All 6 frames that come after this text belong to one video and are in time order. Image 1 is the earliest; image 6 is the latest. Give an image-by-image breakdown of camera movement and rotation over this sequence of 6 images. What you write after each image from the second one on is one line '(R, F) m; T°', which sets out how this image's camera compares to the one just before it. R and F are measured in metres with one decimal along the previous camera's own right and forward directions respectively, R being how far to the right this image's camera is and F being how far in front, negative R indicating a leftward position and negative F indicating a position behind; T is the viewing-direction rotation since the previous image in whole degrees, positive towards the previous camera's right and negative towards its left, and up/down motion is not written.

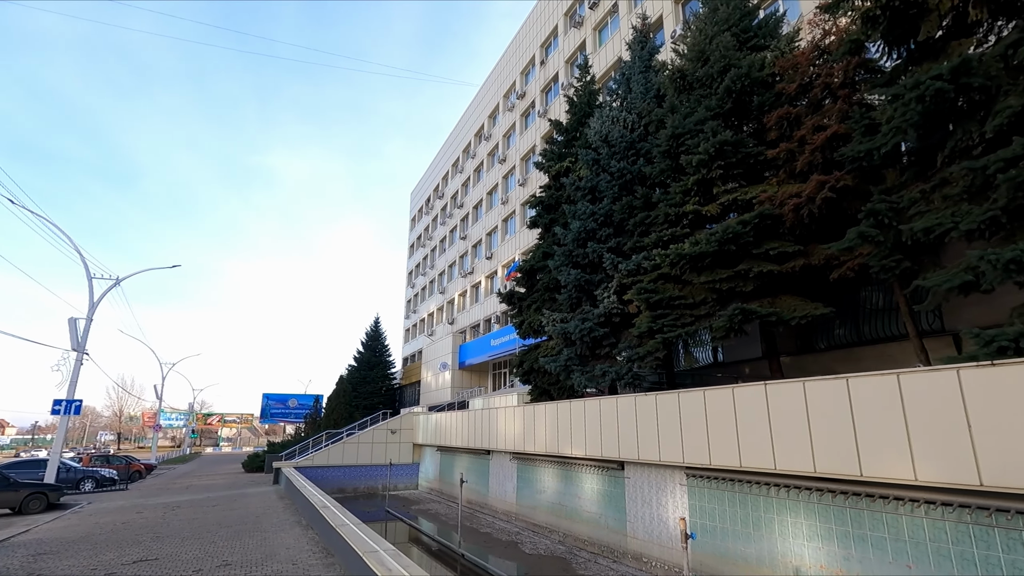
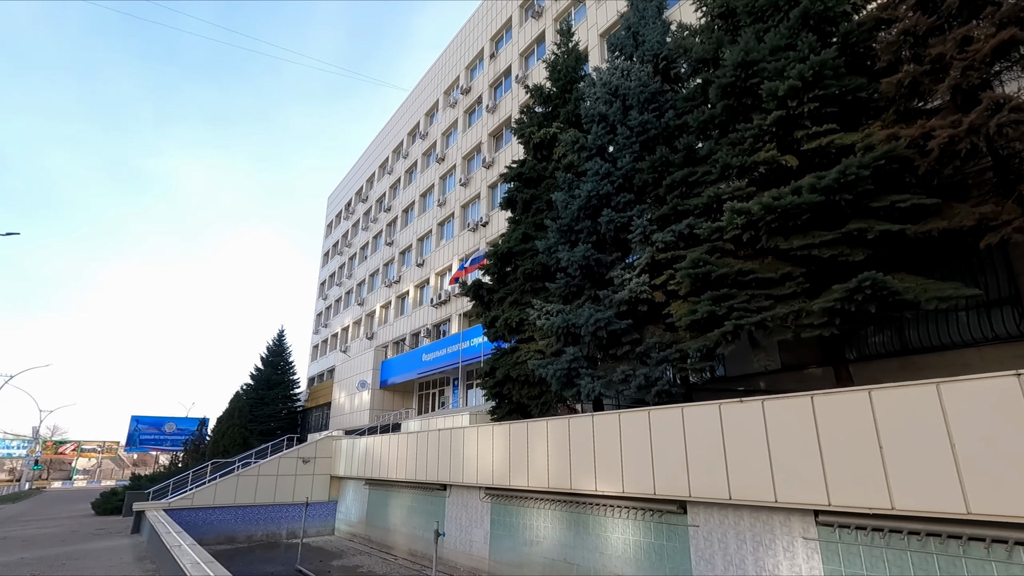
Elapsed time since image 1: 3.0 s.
(-1.4, +3.6) m; +9°
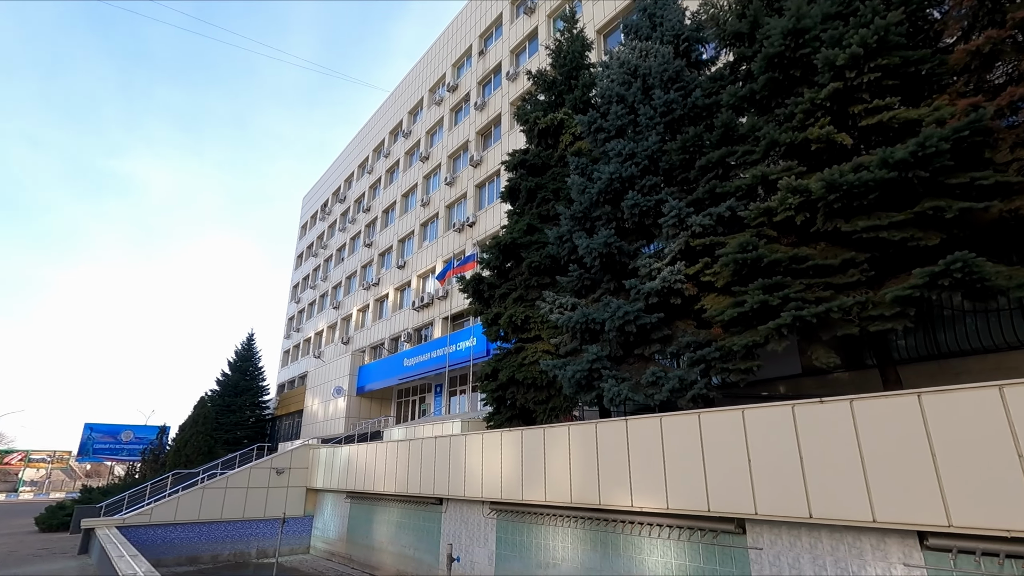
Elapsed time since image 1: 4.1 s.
(-0.7, +1.1) m; +3°
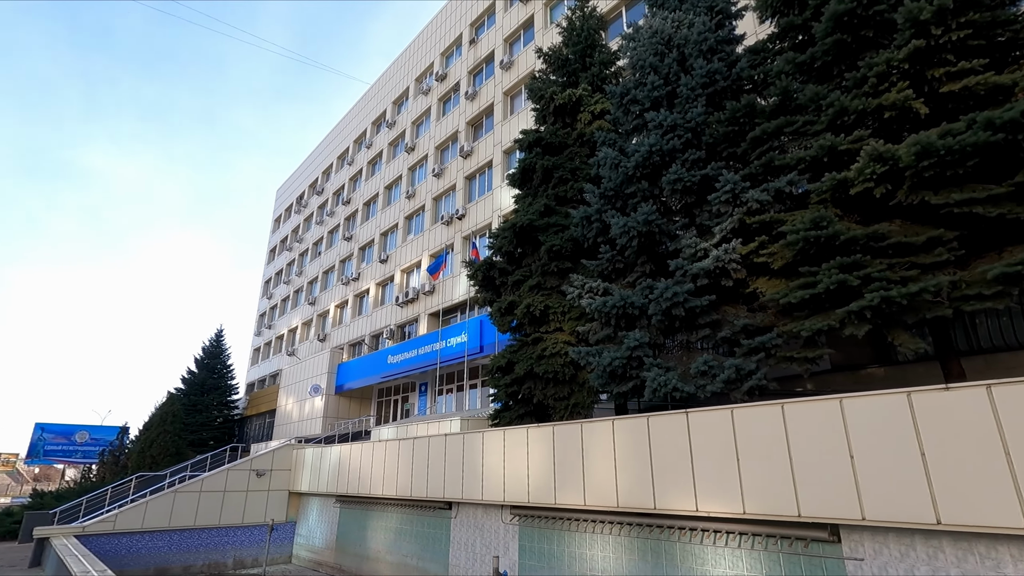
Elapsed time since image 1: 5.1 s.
(-0.9, +1.0) m; +3°
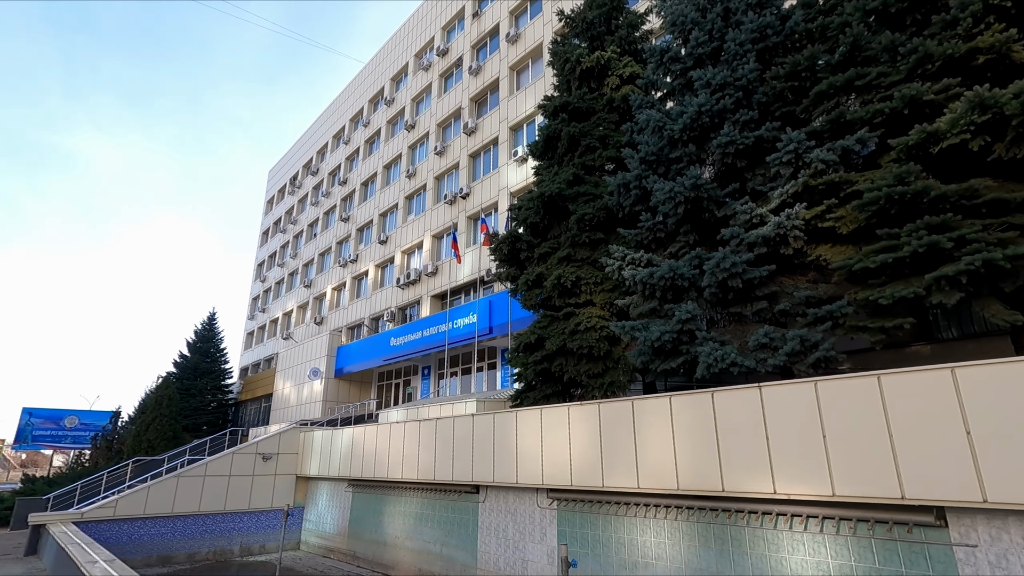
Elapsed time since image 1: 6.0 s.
(-0.7, +0.6) m; +1°
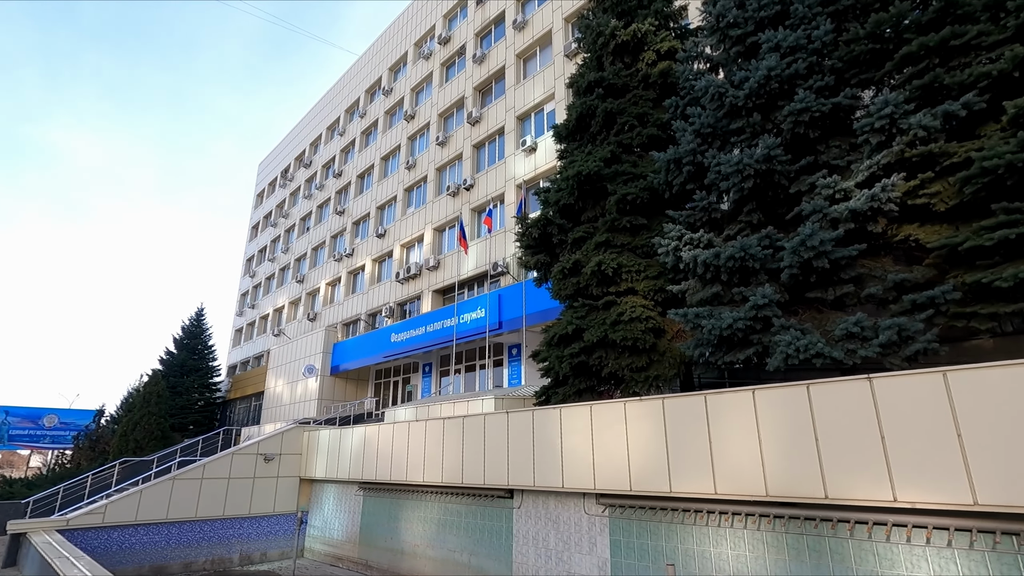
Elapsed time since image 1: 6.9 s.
(-0.8, +0.8) m; +1°
